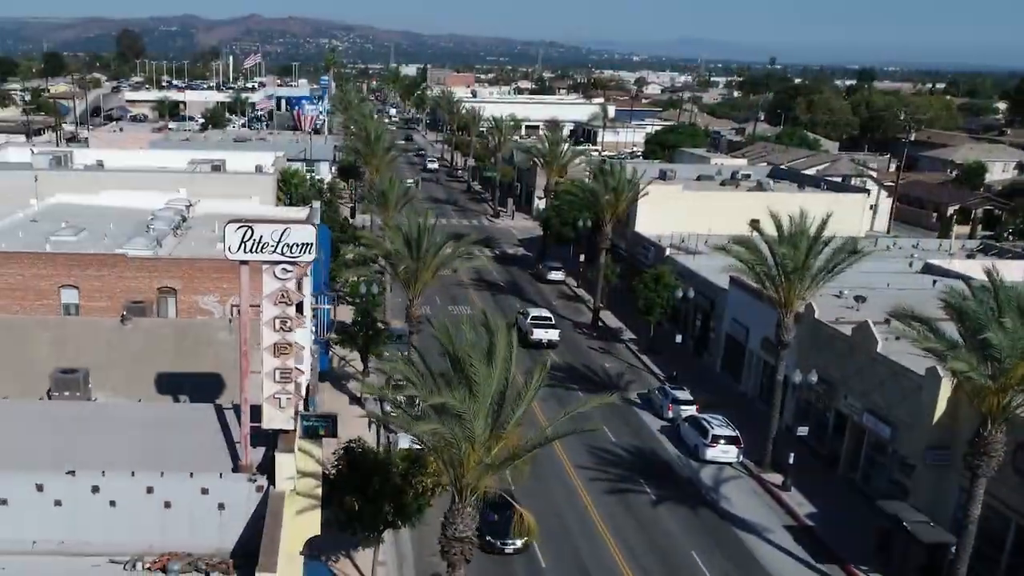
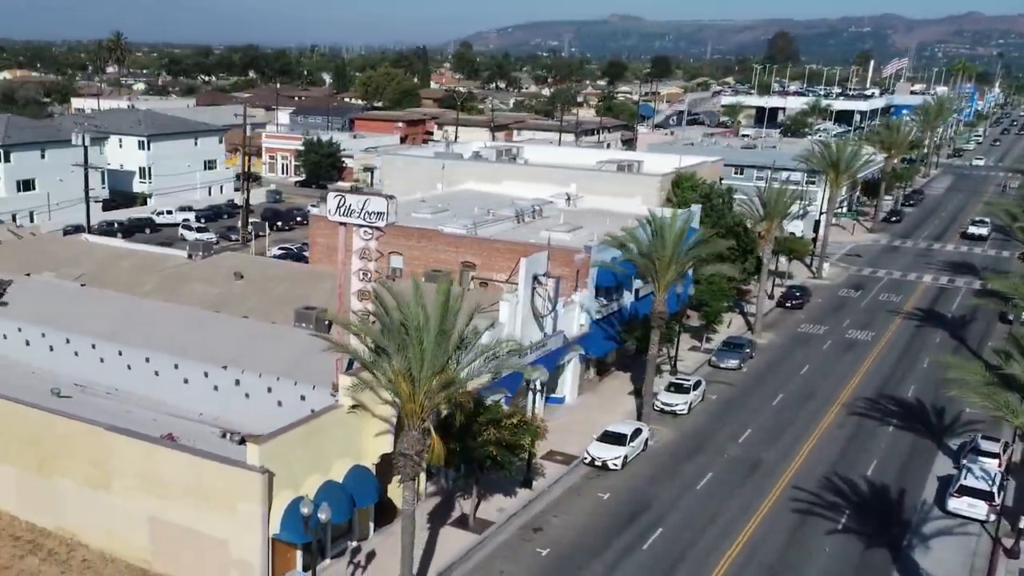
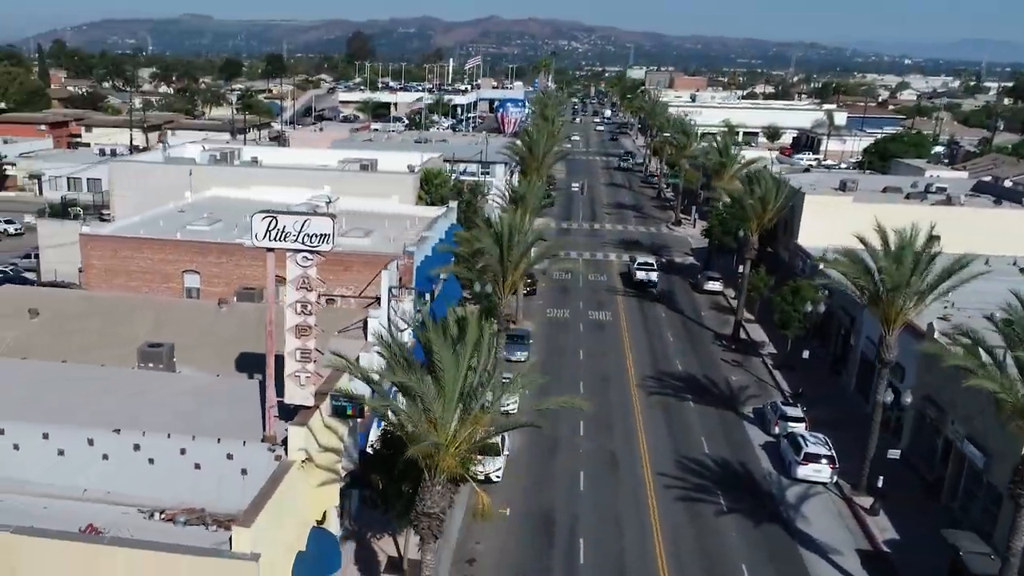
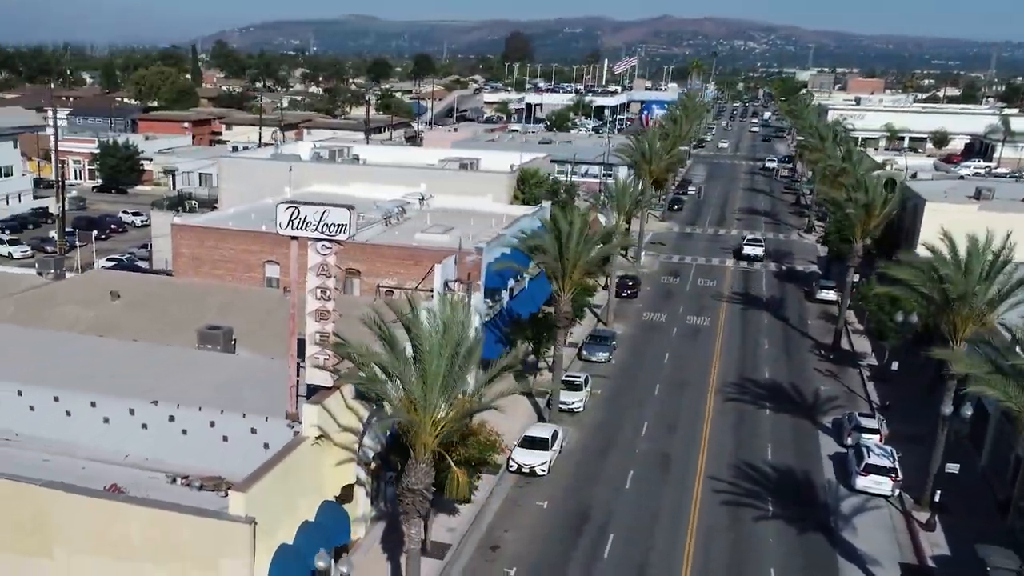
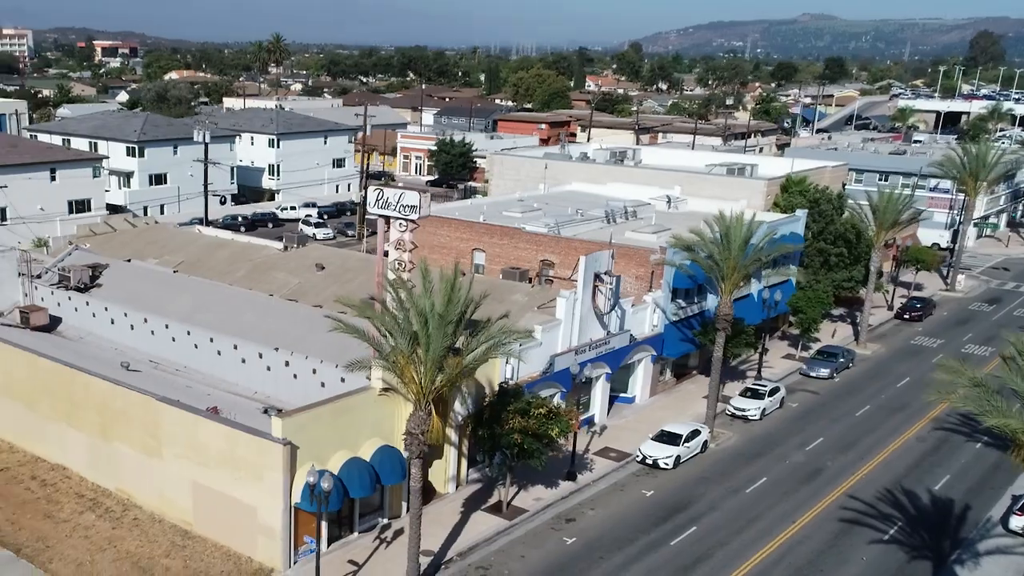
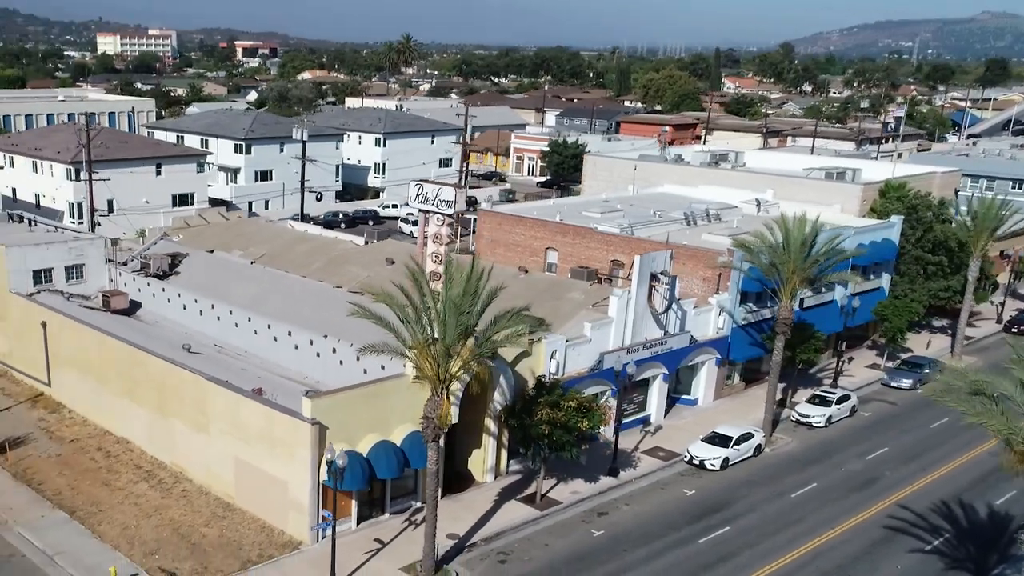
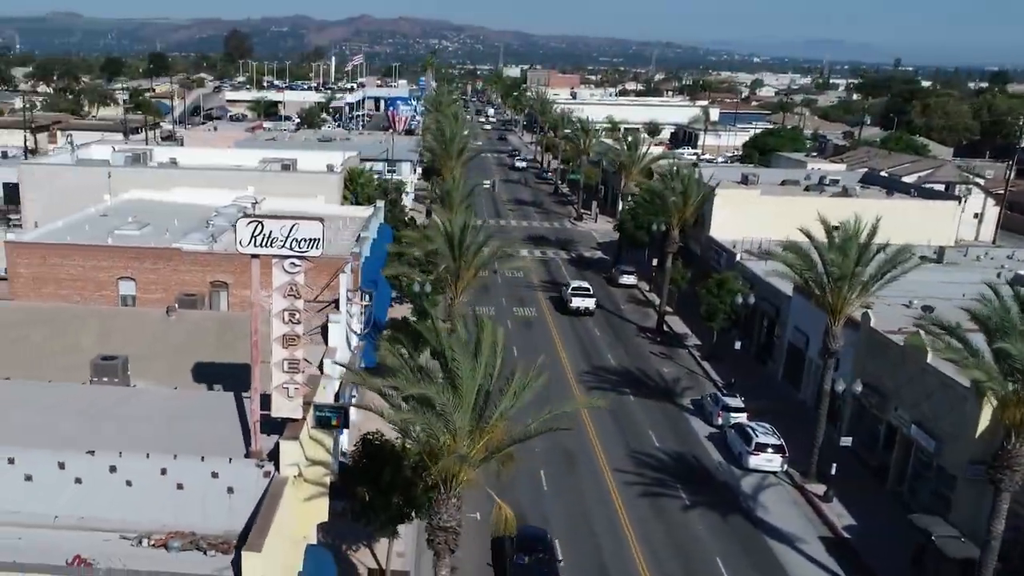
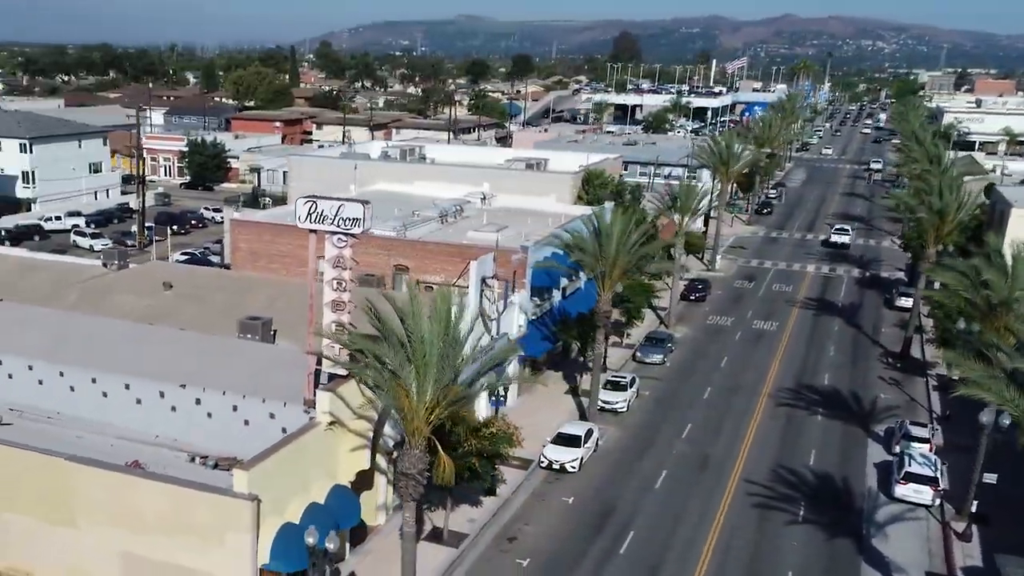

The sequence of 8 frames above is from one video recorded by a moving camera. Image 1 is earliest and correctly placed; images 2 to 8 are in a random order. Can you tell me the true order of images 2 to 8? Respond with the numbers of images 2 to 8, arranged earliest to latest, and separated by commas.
7, 3, 4, 8, 2, 5, 6
